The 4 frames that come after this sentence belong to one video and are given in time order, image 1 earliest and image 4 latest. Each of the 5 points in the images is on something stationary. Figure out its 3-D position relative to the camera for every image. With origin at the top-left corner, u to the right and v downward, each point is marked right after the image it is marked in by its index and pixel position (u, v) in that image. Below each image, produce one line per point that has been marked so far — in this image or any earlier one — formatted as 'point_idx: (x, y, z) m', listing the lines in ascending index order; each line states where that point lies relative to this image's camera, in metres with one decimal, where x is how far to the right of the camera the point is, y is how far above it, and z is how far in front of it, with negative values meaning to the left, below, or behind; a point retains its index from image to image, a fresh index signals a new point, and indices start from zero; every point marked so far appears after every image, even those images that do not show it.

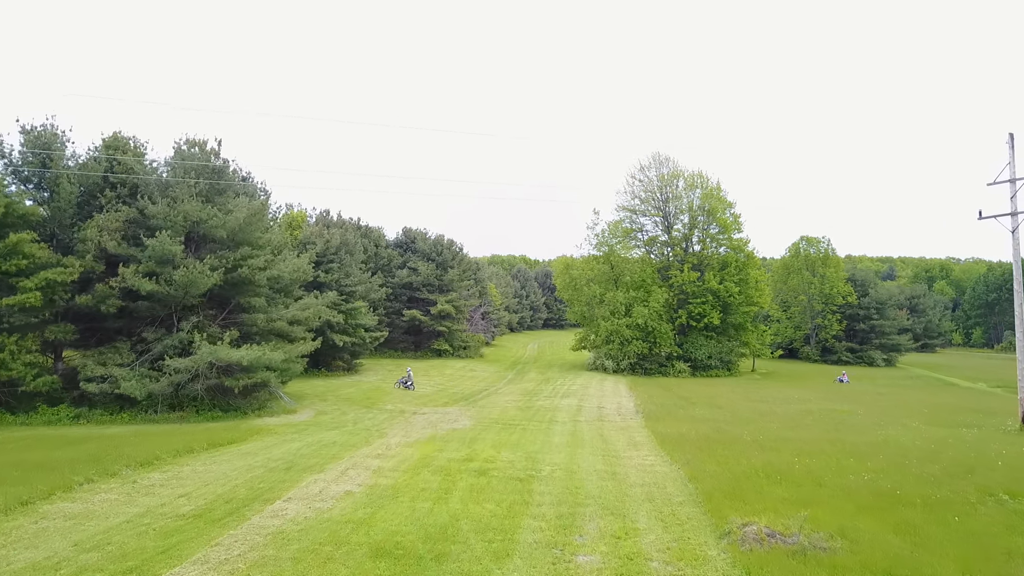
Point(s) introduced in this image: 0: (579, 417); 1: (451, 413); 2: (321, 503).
0: (+2.2, -4.4, +18.7) m
1: (-2.1, -4.3, +18.9) m
2: (-2.9, -3.3, +8.4) m
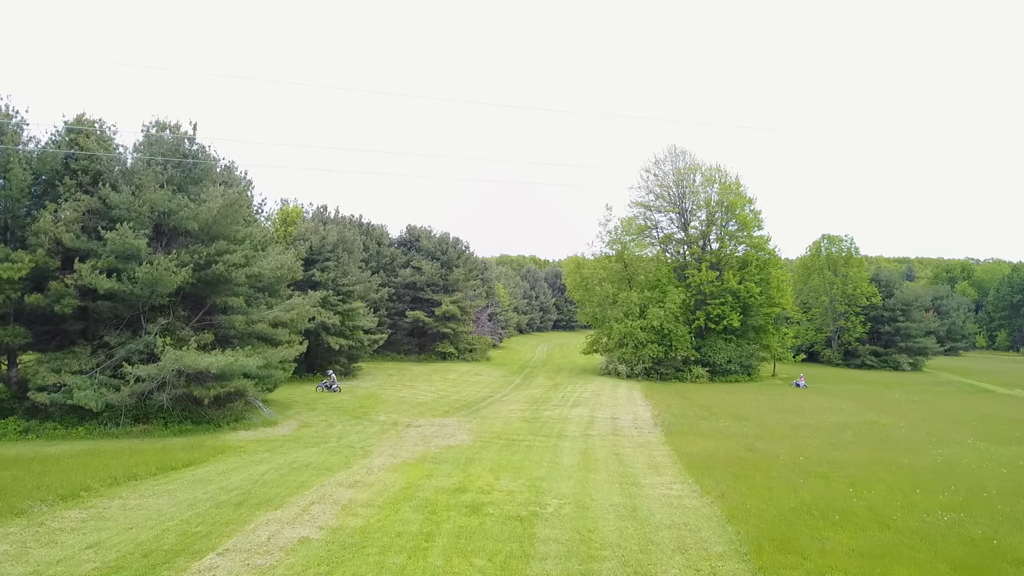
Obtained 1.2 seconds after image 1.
0: (+2.4, -4.3, +16.8) m
1: (-2.0, -4.3, +17.1) m
2: (-3.0, -3.2, +6.6) m
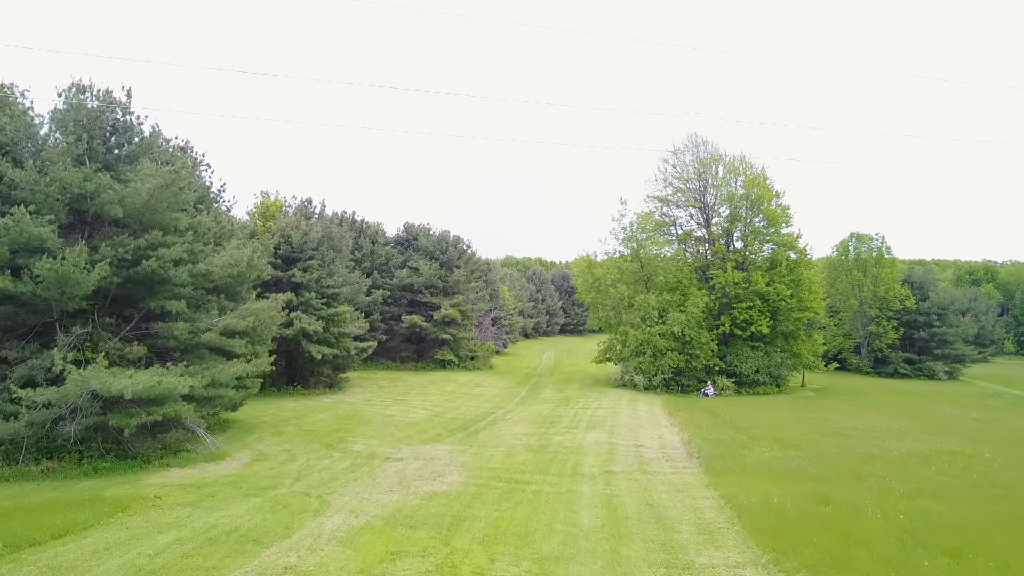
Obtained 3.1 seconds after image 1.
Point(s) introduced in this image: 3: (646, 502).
0: (+2.5, -4.4, +13.6) m
1: (-1.9, -4.3, +14.0) m
2: (-3.0, -3.2, +3.5) m
3: (+2.6, -4.2, +10.8) m
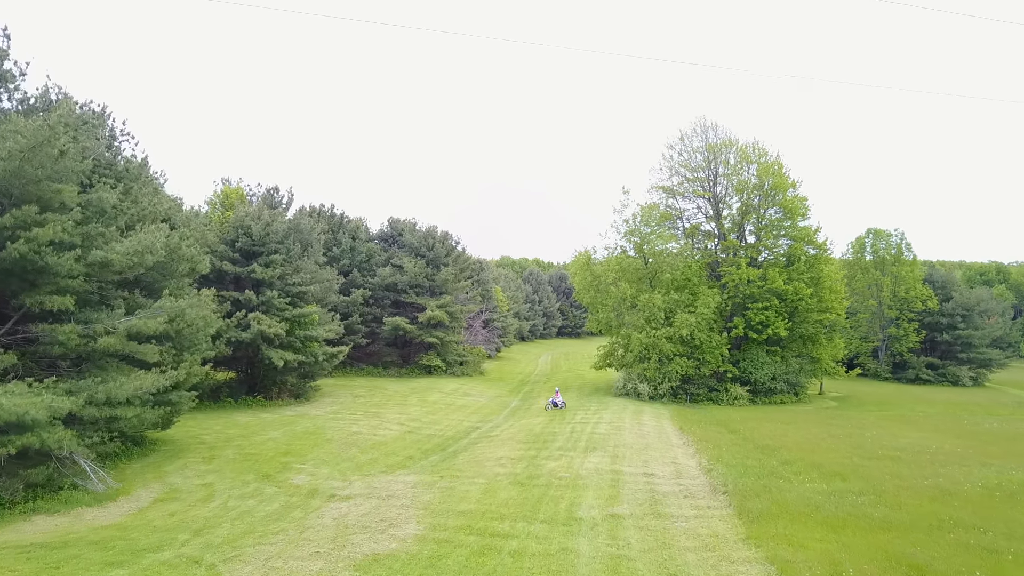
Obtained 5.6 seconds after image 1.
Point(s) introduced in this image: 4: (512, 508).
0: (+2.0, -4.2, +10.7) m
1: (-2.3, -4.1, +11.0) m
2: (-3.4, -3.0, +0.5) m
3: (+2.2, -4.0, +7.8) m
4: (0.0, -4.1, +10.4) m
